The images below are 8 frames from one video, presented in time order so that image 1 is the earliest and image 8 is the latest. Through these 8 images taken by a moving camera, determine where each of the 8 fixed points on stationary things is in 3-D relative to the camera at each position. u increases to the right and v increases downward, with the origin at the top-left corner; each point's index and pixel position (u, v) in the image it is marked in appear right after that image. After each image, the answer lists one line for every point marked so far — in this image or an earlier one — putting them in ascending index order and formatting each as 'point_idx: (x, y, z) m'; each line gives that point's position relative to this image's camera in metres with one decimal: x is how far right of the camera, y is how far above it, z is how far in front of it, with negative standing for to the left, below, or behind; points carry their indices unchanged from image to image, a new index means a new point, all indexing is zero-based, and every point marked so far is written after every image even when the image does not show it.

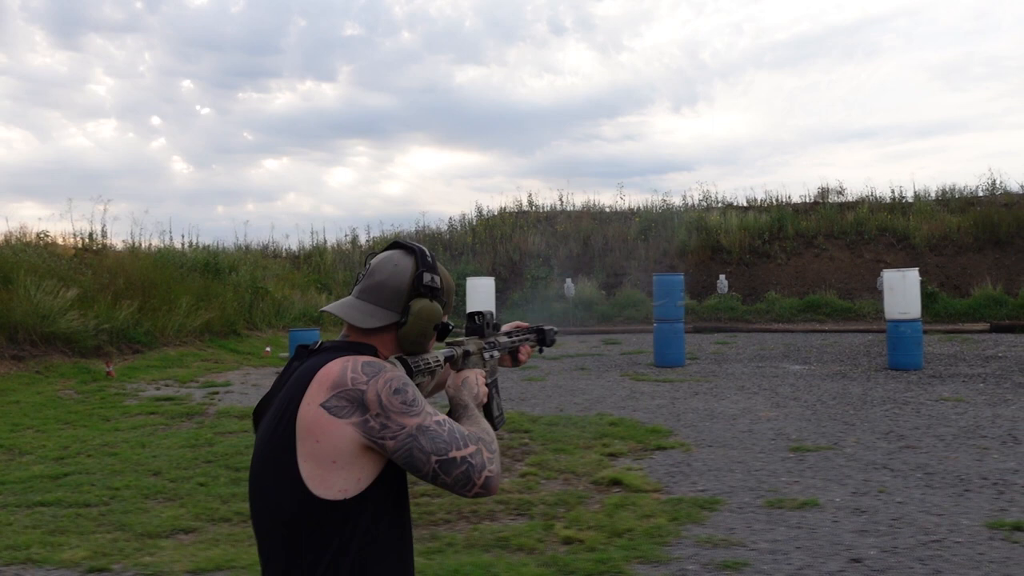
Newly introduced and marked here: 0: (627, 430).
0: (+1.2, -1.5, +9.5) m
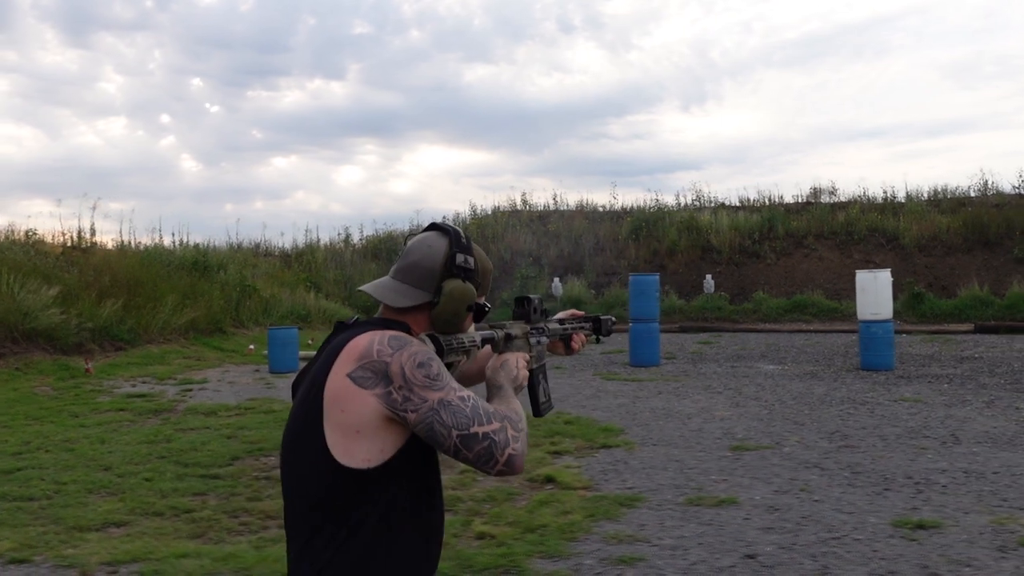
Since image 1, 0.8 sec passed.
0: (+0.7, -1.5, +9.6) m
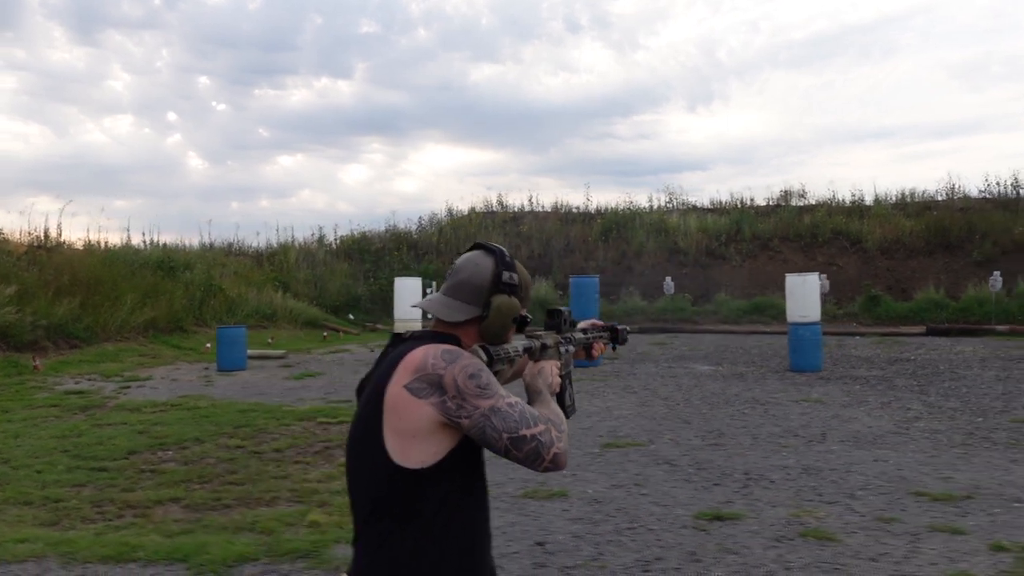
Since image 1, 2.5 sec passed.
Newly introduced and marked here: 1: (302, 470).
0: (-0.4, -1.5, +10.0) m
1: (-1.8, -1.6, +7.9) m
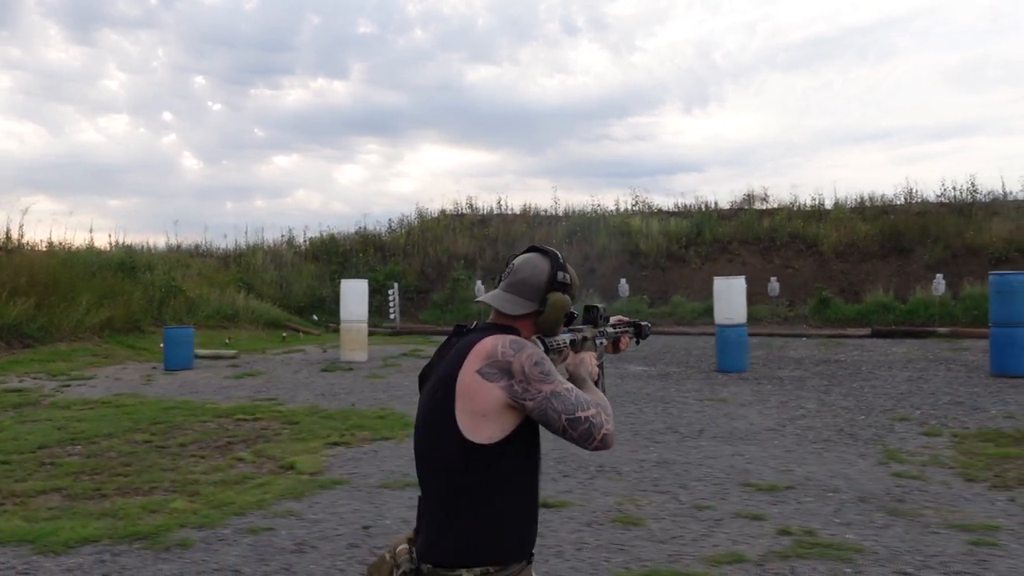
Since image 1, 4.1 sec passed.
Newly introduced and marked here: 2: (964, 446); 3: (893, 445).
0: (-1.5, -1.6, +10.5) m
1: (-2.9, -1.6, +8.4) m
2: (+4.3, -1.5, +8.7) m
3: (+3.6, -1.5, +8.6) m
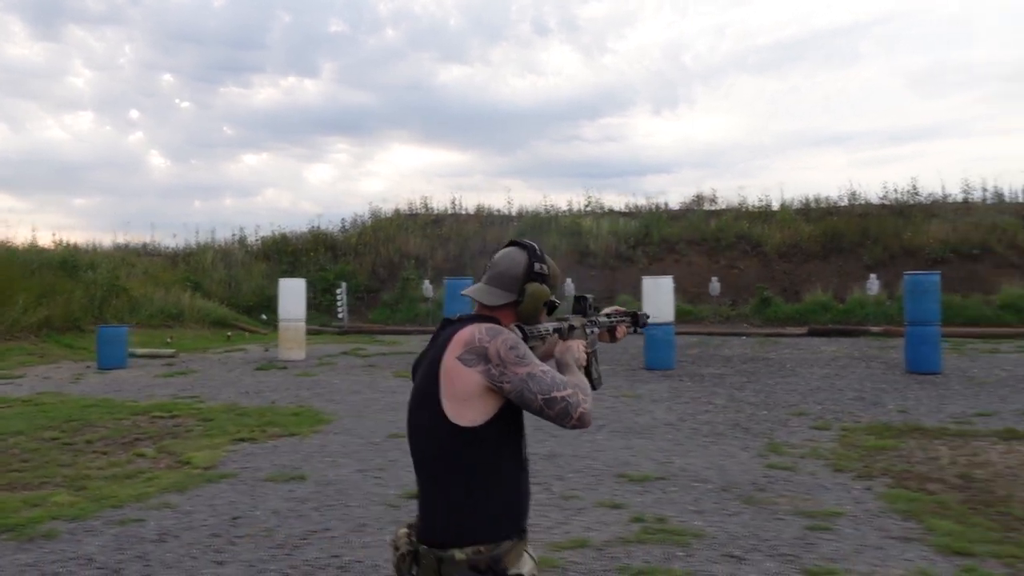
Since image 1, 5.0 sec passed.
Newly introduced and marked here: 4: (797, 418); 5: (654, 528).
0: (-2.6, -1.5, +10.6) m
1: (-3.9, -1.6, +8.5) m
2: (+3.3, -1.5, +9.0) m
3: (+2.6, -1.5, +9.0) m
4: (+3.2, -1.5, +10.2) m
5: (+0.9, -1.5, +5.7) m
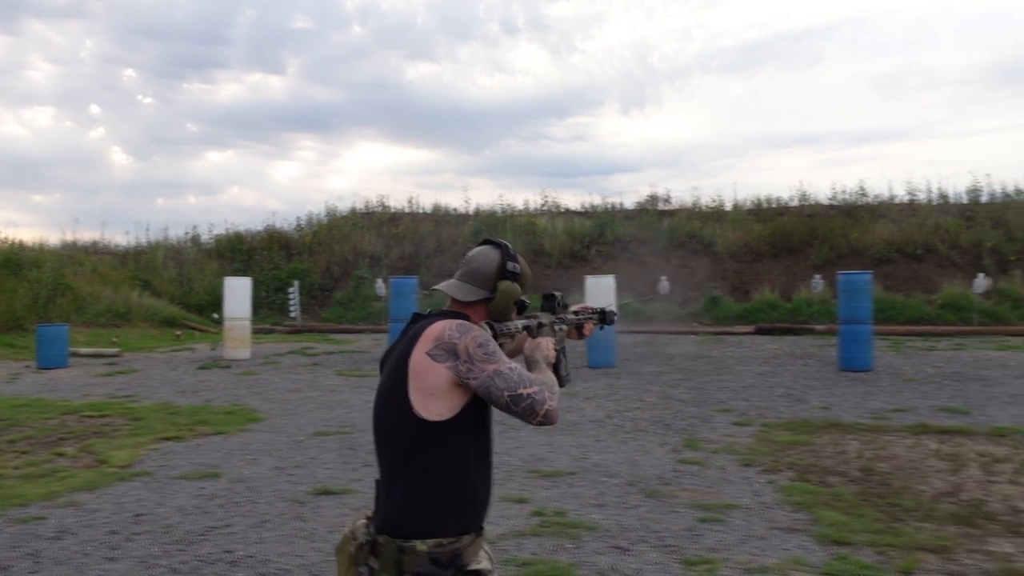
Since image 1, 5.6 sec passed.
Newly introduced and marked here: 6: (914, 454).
0: (-3.4, -1.5, +10.6) m
1: (-4.6, -1.6, +8.4) m
2: (+2.6, -1.5, +9.2) m
3: (+1.9, -1.5, +9.1) m
4: (+2.4, -1.4, +10.4) m
5: (+0.3, -1.5, +5.9) m
6: (+3.6, -1.5, +8.2) m
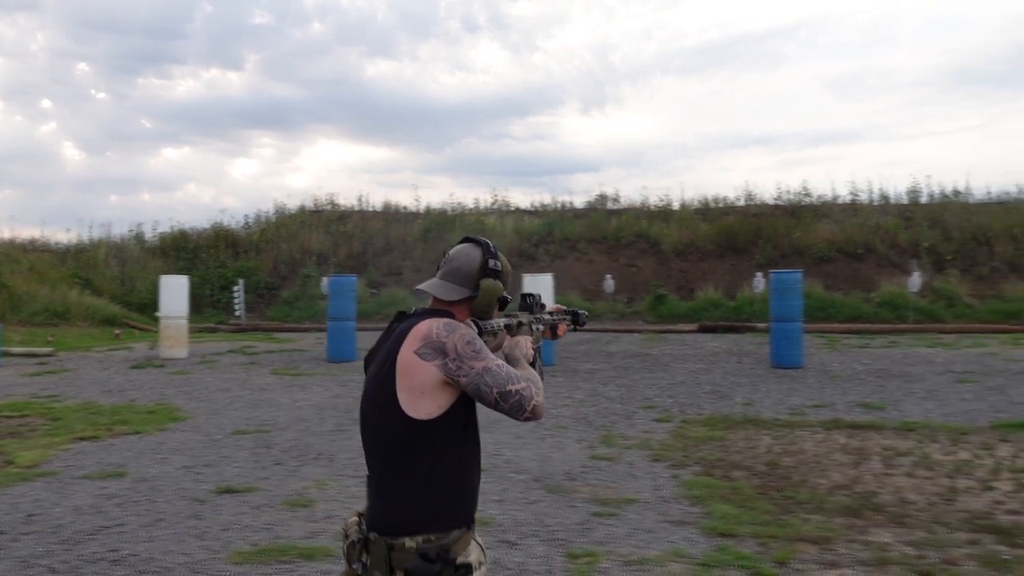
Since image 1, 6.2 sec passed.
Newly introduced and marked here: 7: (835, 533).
0: (-4.3, -1.5, +10.5) m
1: (-5.4, -1.6, +8.3) m
2: (+1.7, -1.5, +9.4) m
3: (+1.1, -1.5, +9.3) m
4: (+1.5, -1.4, +10.5) m
5: (-0.4, -1.5, +5.9) m
6: (+2.8, -1.5, +8.4) m
7: (+2.0, -1.5, +5.6) m
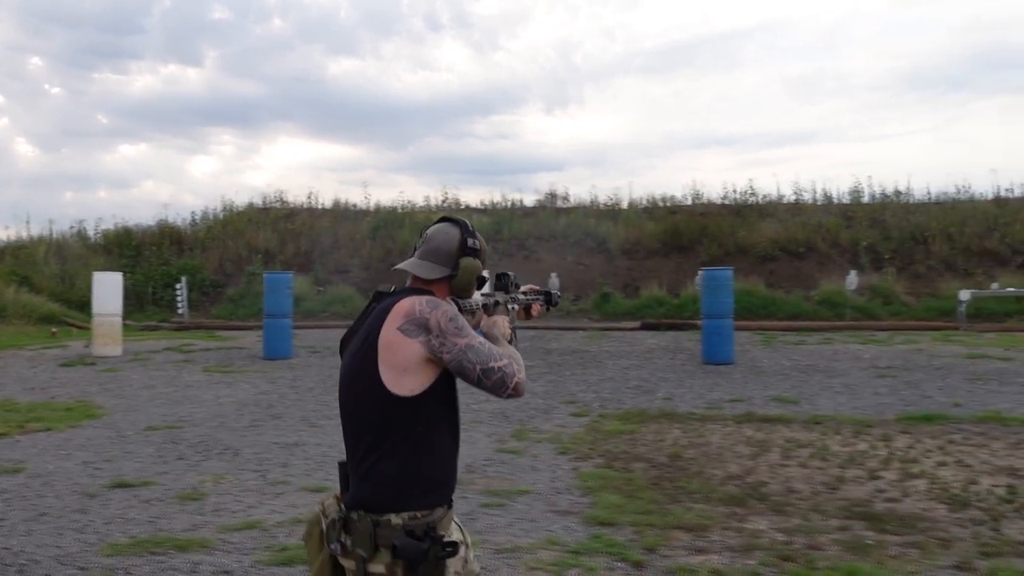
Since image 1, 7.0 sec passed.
0: (-5.2, -1.5, +10.4) m
1: (-6.2, -1.5, +8.1) m
2: (+0.9, -1.4, +9.5) m
3: (+0.2, -1.4, +9.3) m
4: (+0.6, -1.4, +10.6) m
5: (-1.1, -1.4, +5.9) m
6: (+2.0, -1.4, +8.5) m
7: (+1.3, -1.5, +5.7) m
